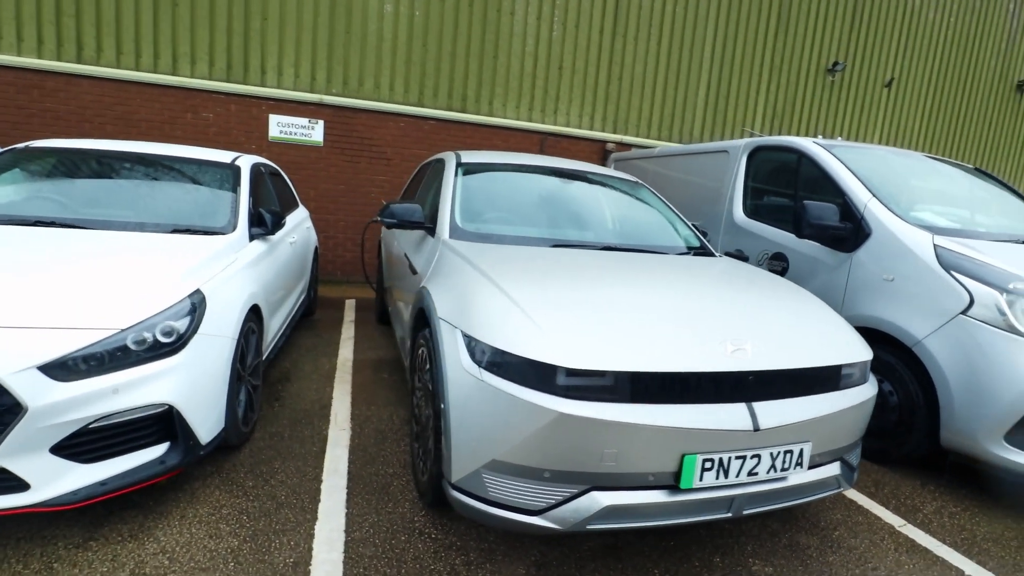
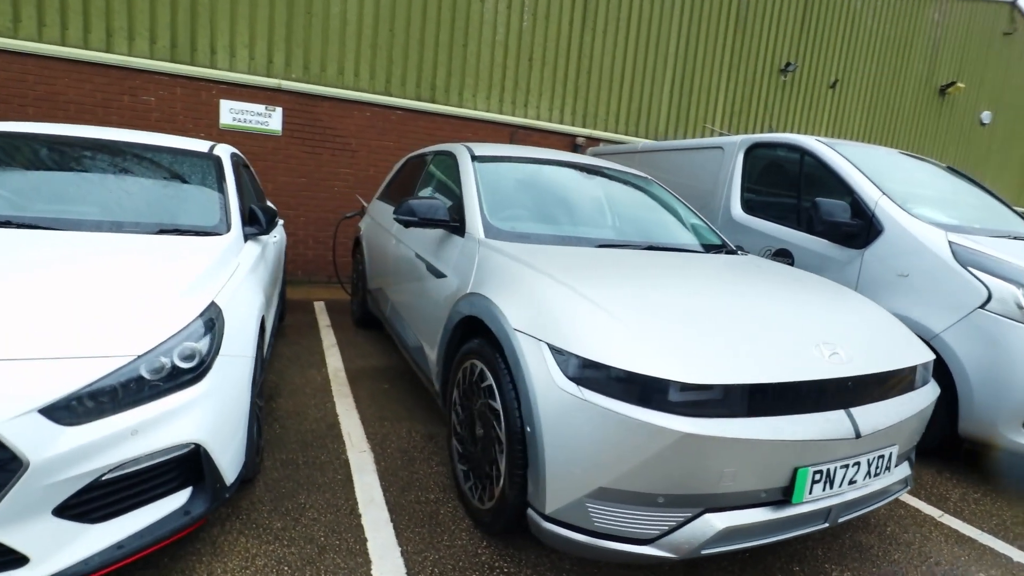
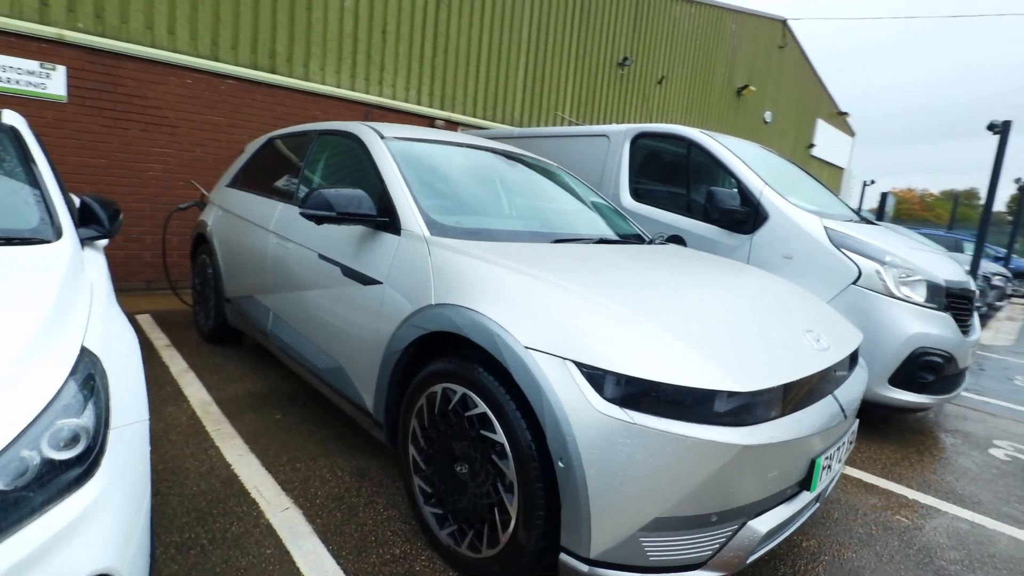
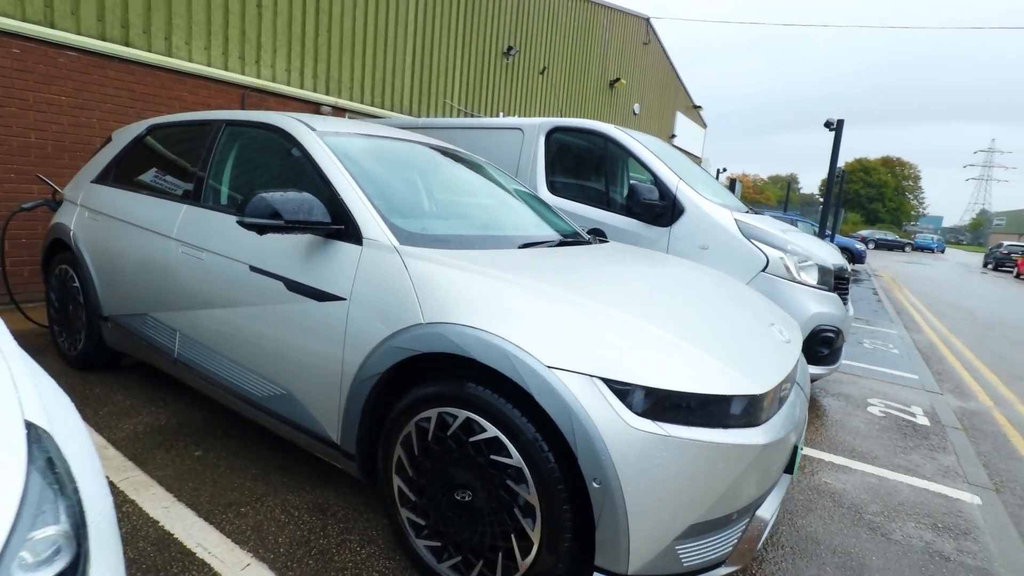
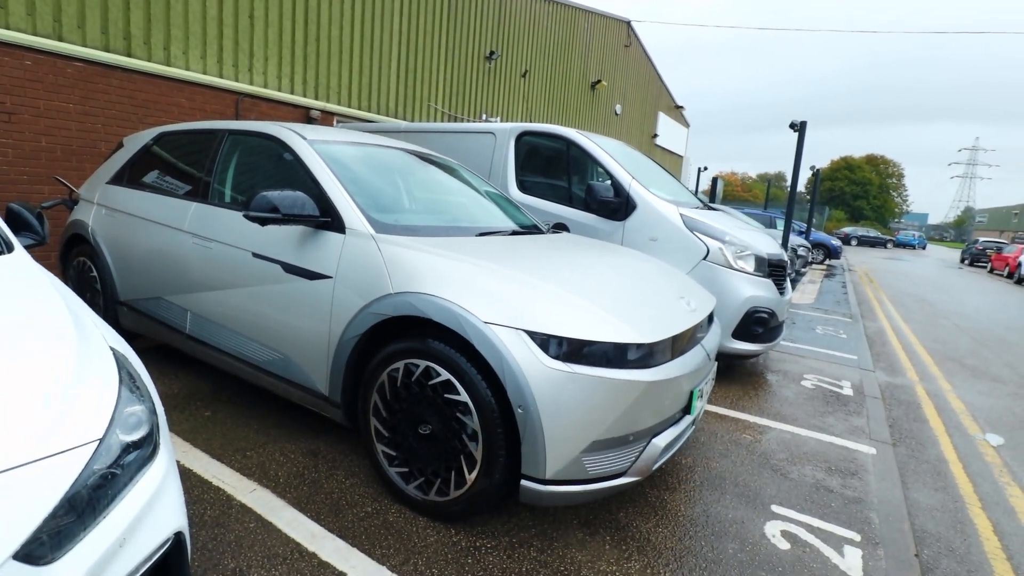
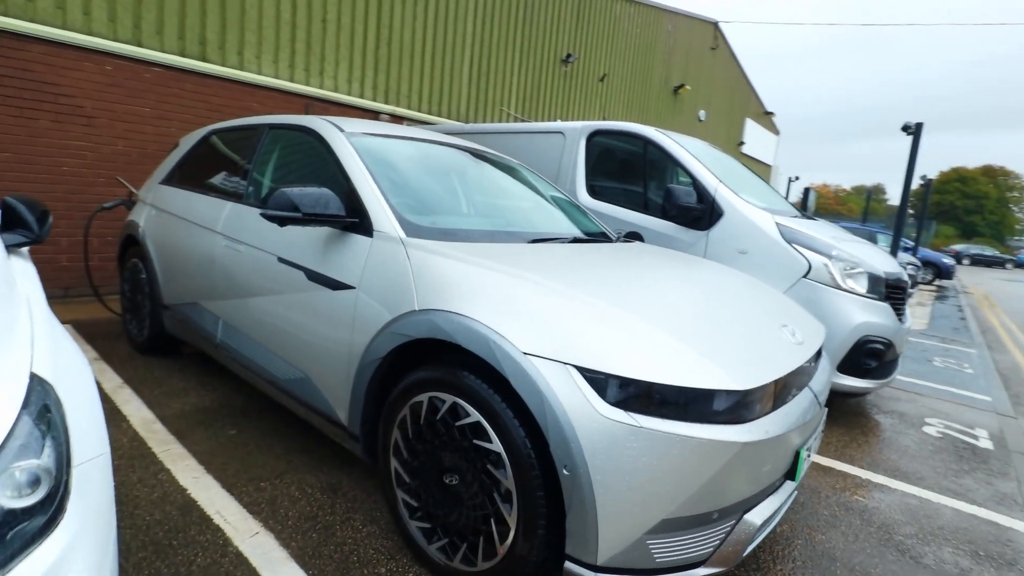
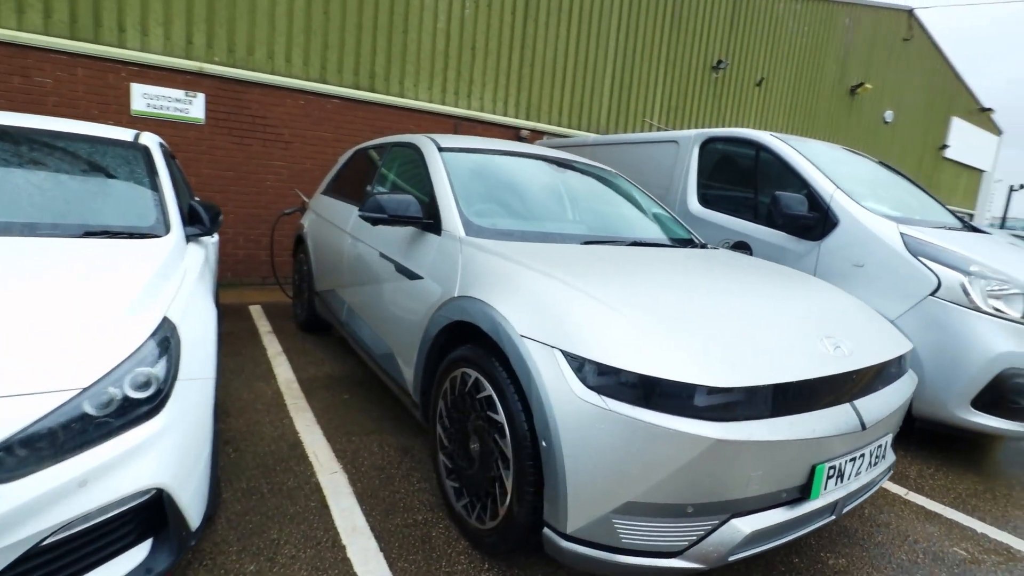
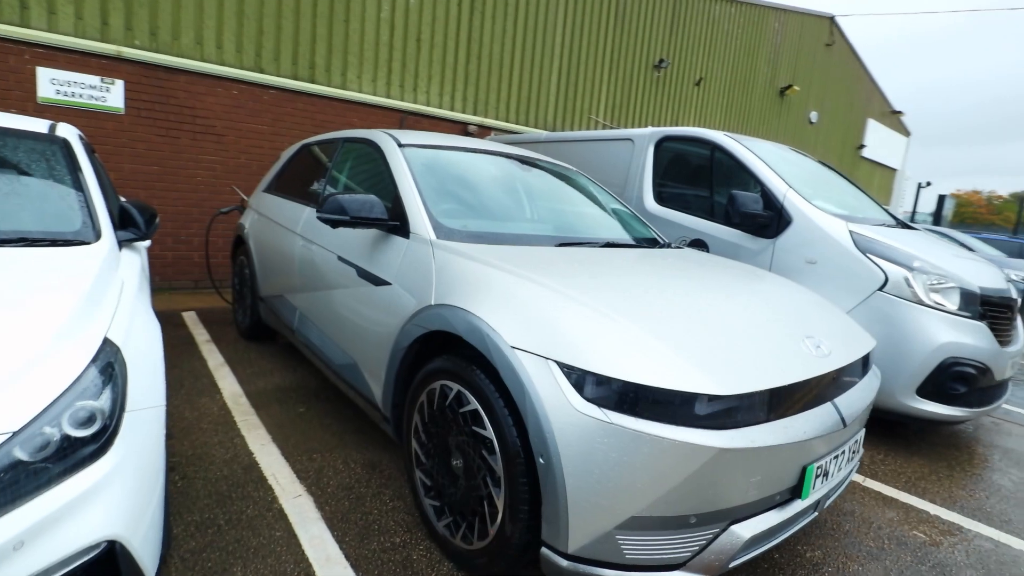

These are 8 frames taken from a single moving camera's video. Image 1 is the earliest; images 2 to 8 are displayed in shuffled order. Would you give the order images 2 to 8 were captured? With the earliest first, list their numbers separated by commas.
2, 7, 8, 3, 6, 4, 5
